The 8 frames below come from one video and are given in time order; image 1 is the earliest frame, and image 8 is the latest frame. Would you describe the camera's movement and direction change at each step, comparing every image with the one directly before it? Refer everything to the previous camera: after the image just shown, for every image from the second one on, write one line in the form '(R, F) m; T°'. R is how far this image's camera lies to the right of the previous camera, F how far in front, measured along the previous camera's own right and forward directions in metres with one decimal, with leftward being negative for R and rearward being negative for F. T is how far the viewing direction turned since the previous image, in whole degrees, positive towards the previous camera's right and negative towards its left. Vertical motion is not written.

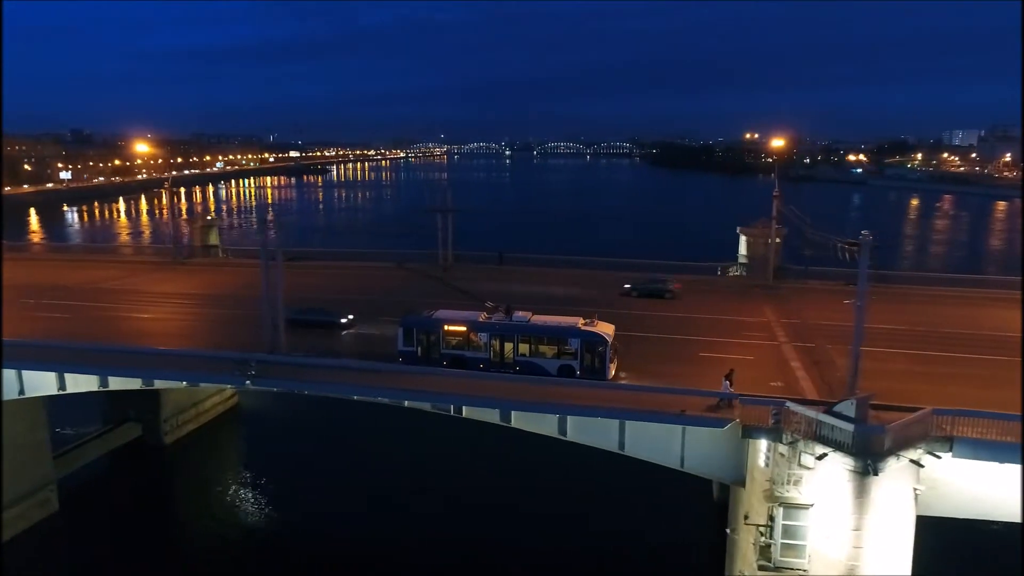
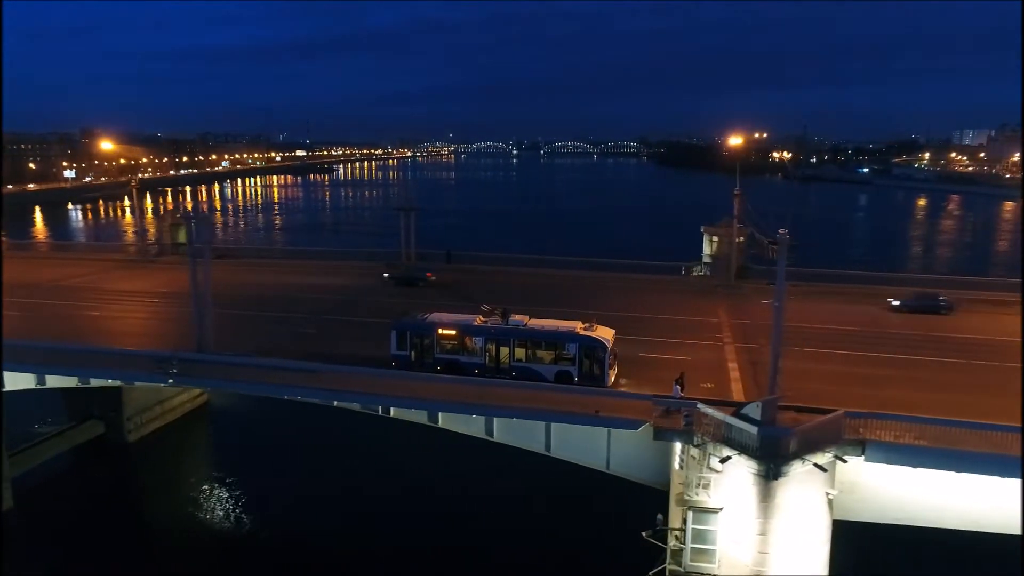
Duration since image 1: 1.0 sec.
(+1.0, +0.1) m; -1°
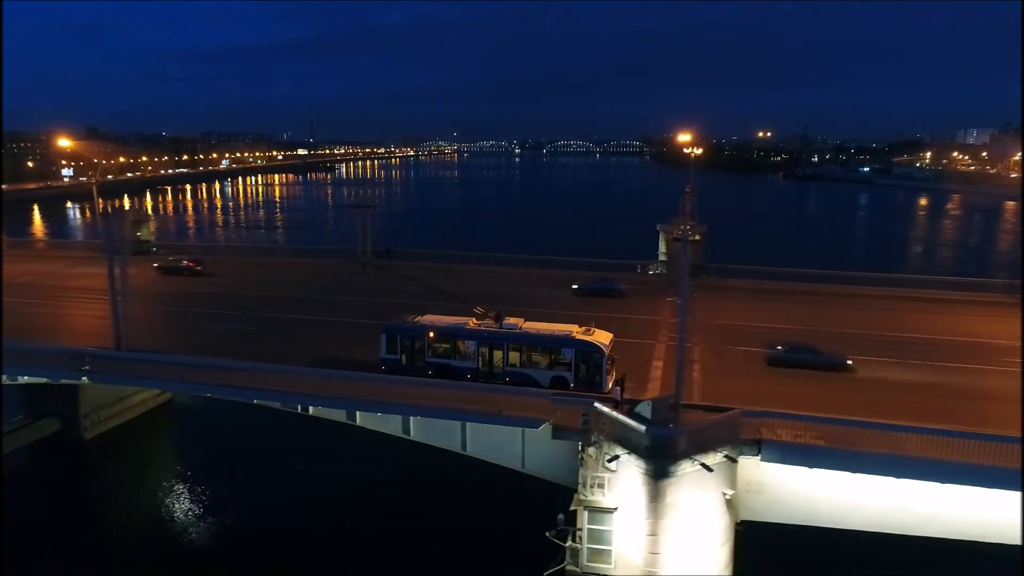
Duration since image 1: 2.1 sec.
(+1.1, +0.1) m; 0°
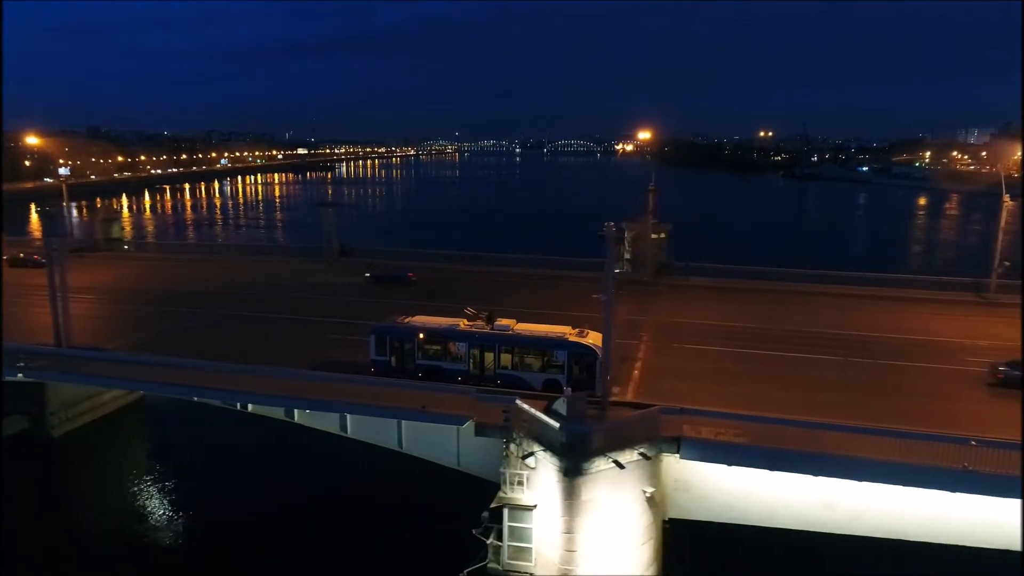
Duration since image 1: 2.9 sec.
(+0.8, 0.0) m; 0°
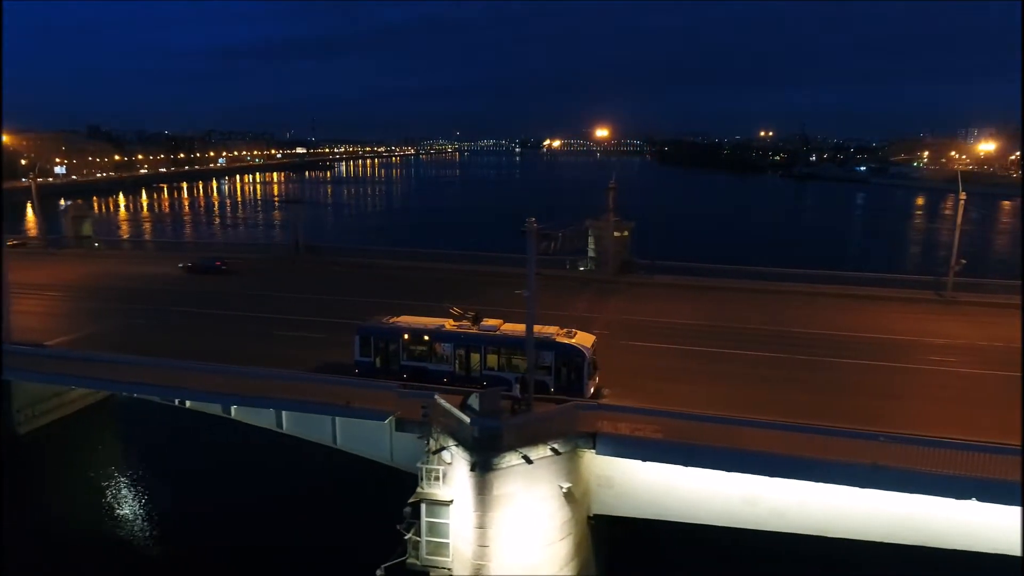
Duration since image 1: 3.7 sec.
(+0.8, 0.0) m; 0°
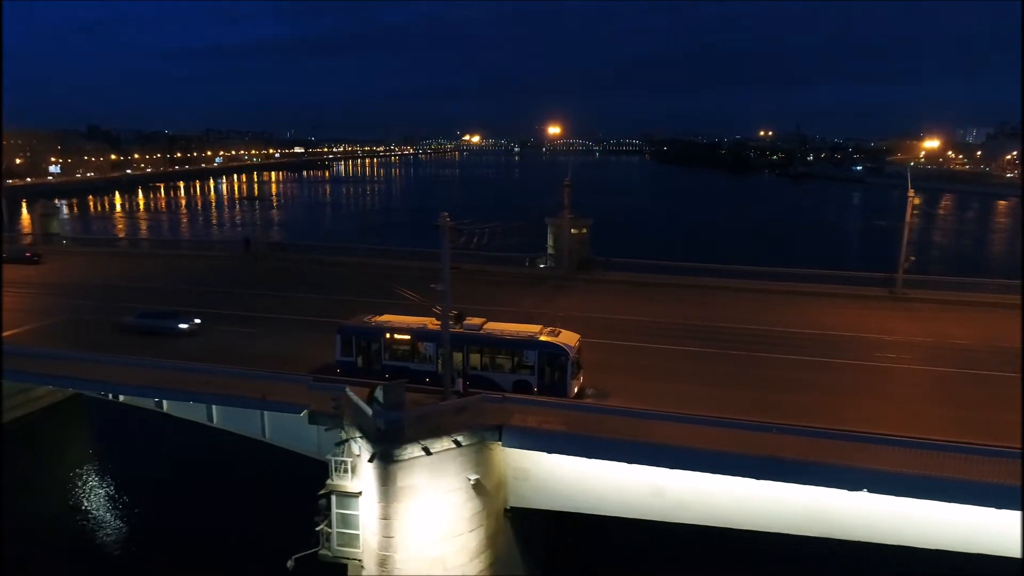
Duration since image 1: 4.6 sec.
(+0.9, -0.1) m; 0°
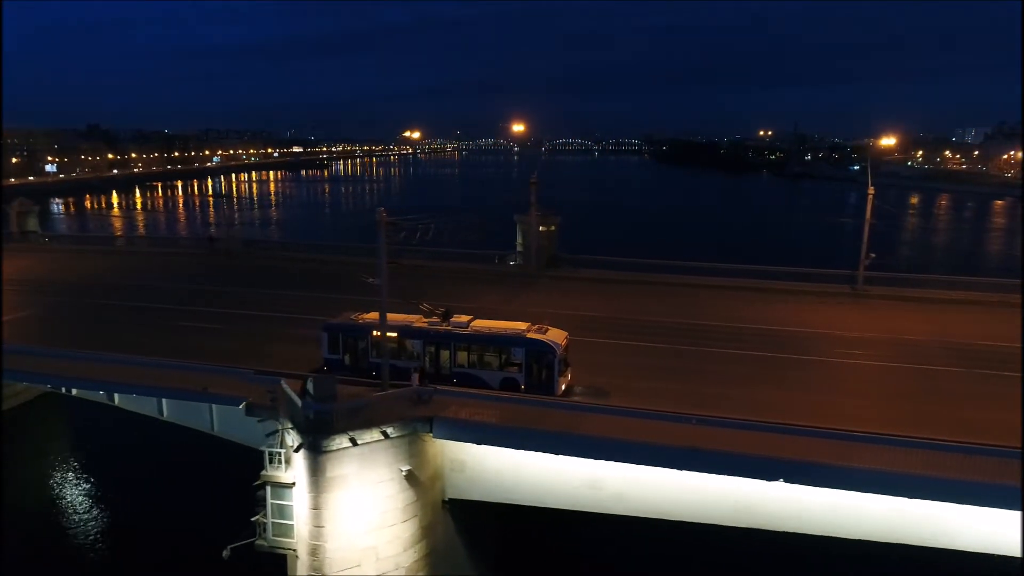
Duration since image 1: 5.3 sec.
(+0.7, -0.1) m; 0°
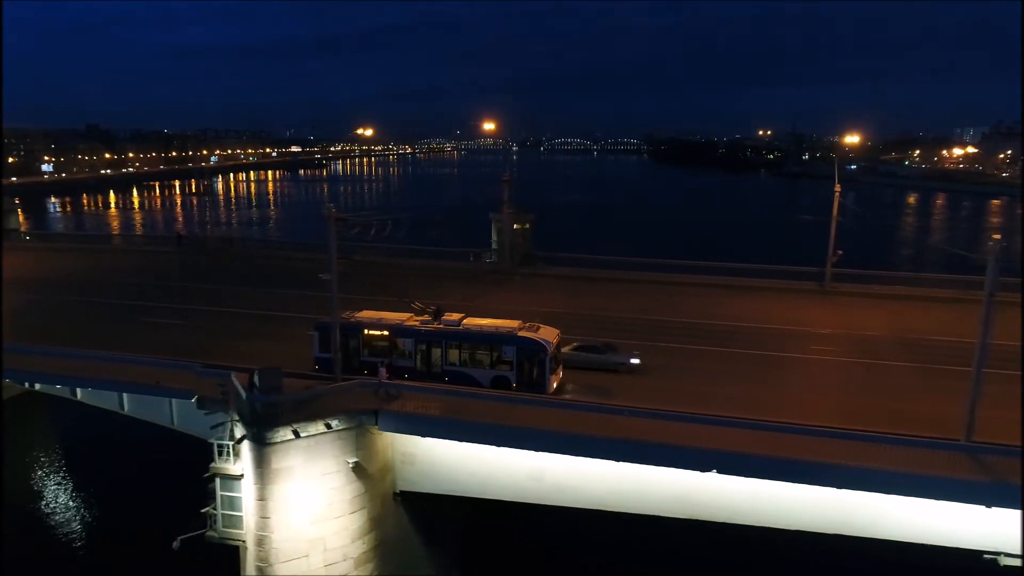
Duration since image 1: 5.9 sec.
(+0.5, -0.1) m; 0°
